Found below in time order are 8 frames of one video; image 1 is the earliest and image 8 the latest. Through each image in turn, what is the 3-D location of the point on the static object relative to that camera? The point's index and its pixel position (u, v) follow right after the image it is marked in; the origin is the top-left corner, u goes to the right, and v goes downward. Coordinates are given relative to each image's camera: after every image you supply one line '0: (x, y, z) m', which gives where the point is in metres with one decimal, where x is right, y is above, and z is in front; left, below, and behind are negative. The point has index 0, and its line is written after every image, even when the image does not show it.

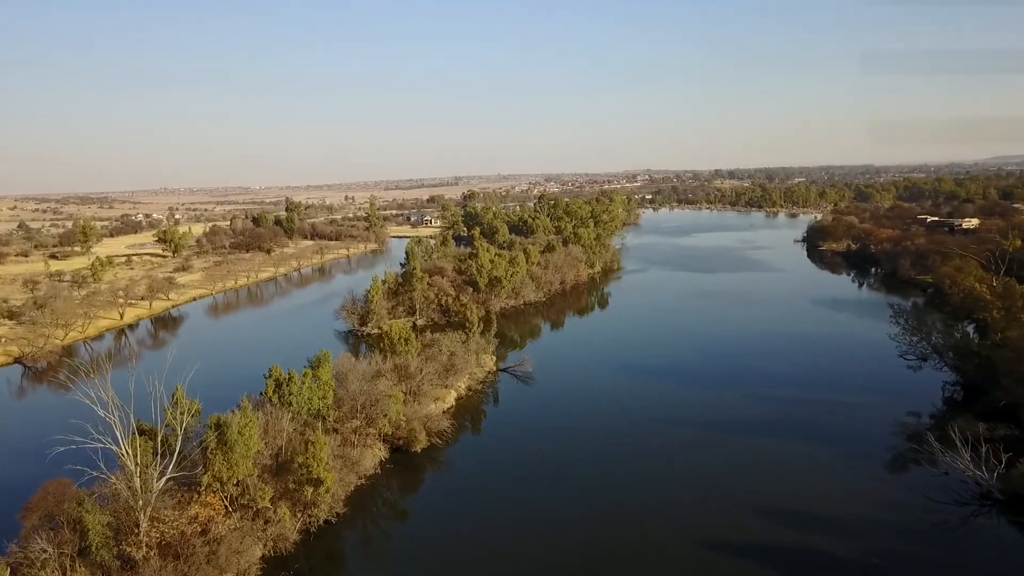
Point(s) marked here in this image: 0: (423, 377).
0: (-2.2, -2.2, +15.3) m
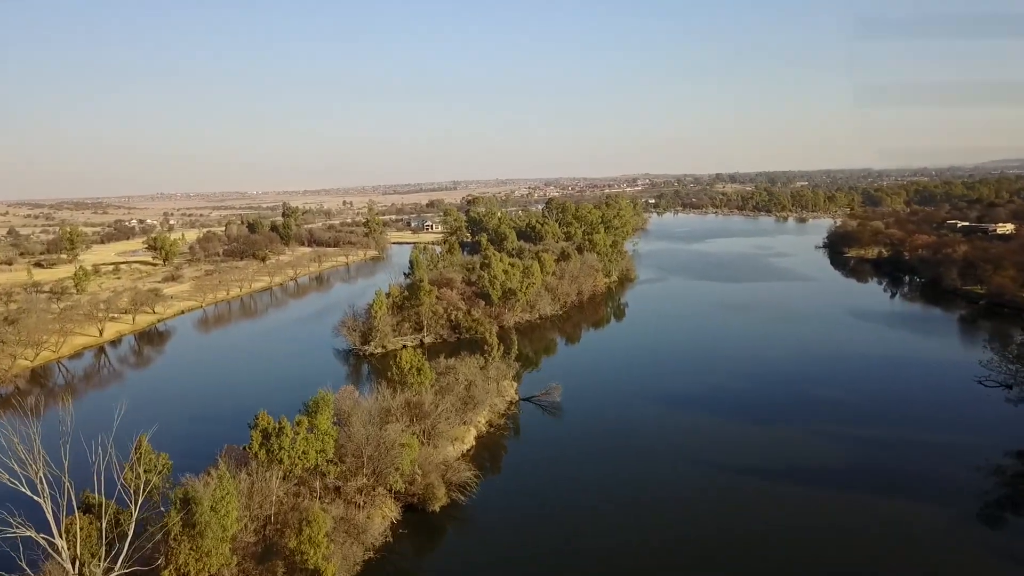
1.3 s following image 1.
0: (-1.5, -2.7, +13.0) m
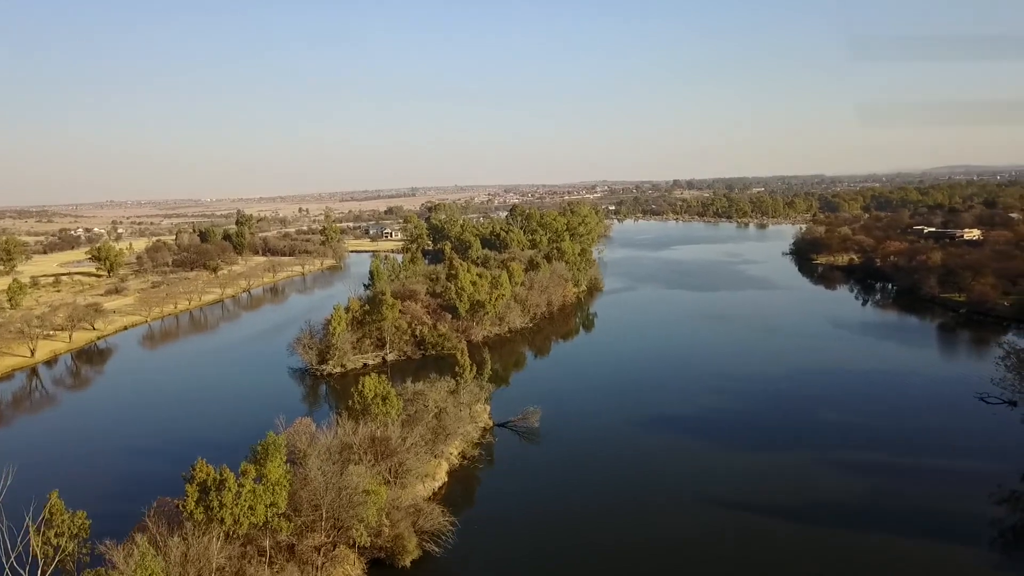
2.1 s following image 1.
0: (-2.0, -3.1, +11.6) m
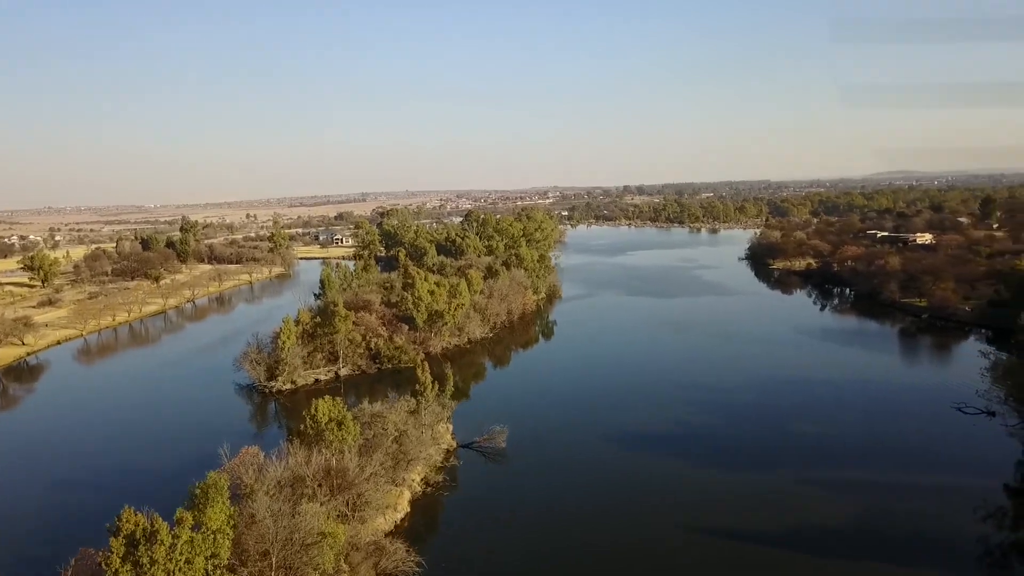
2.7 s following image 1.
0: (-2.5, -3.3, +10.6) m
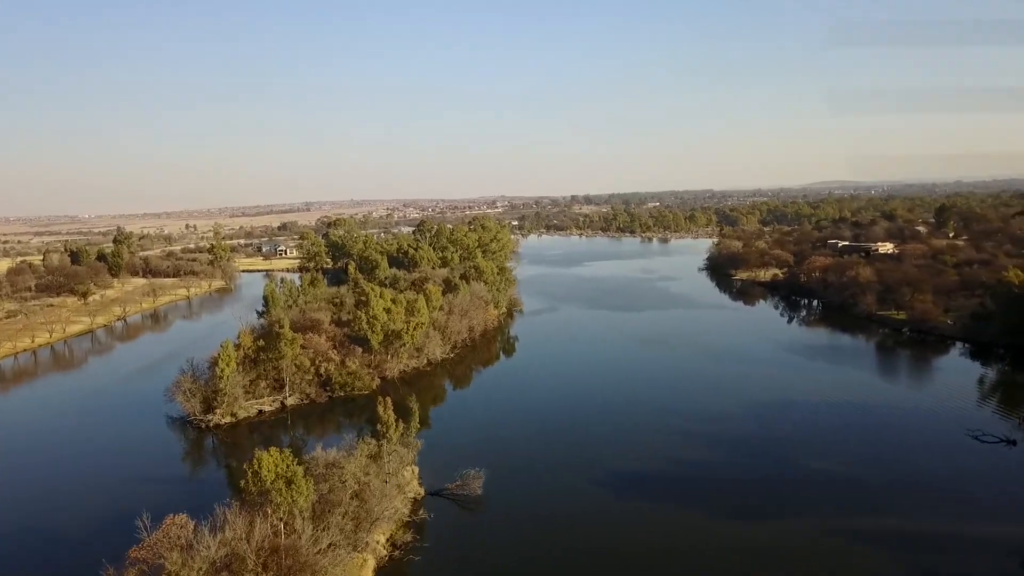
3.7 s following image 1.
0: (-2.7, -3.8, +8.7) m
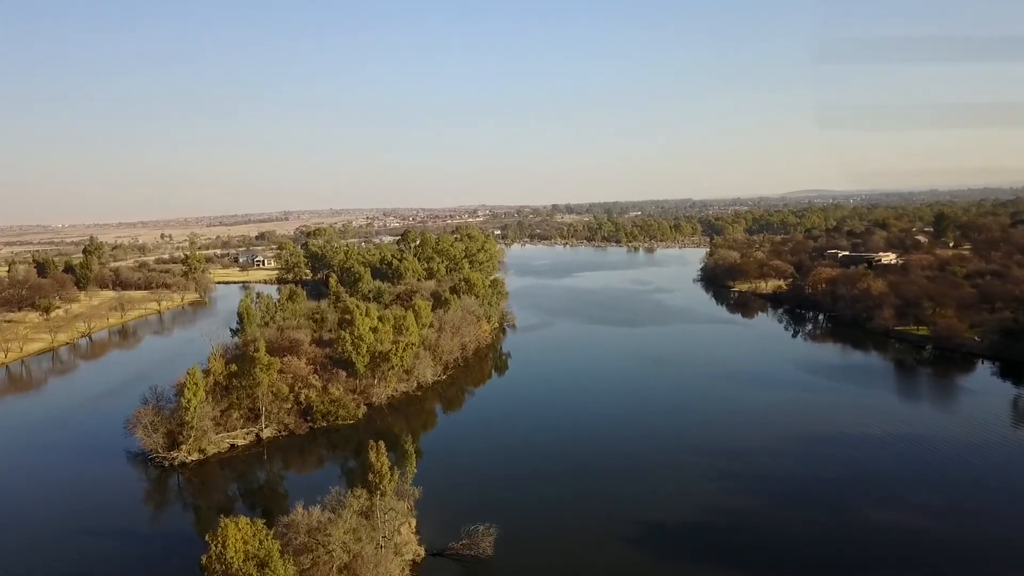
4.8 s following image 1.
0: (-2.4, -4.2, +7.0) m
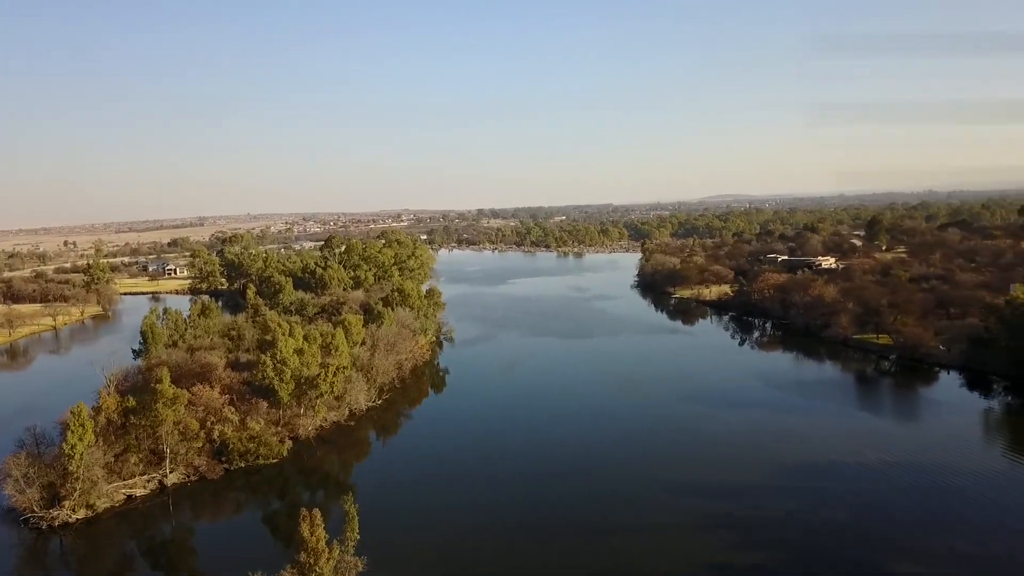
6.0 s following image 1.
0: (-2.3, -4.5, +4.8) m
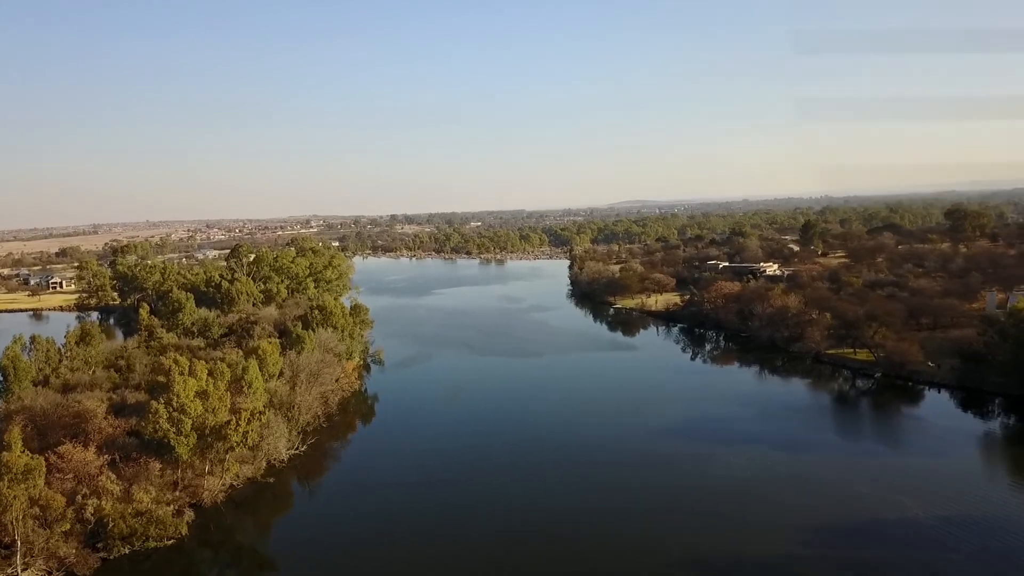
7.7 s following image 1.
0: (-1.6, -5.0, +1.9) m
